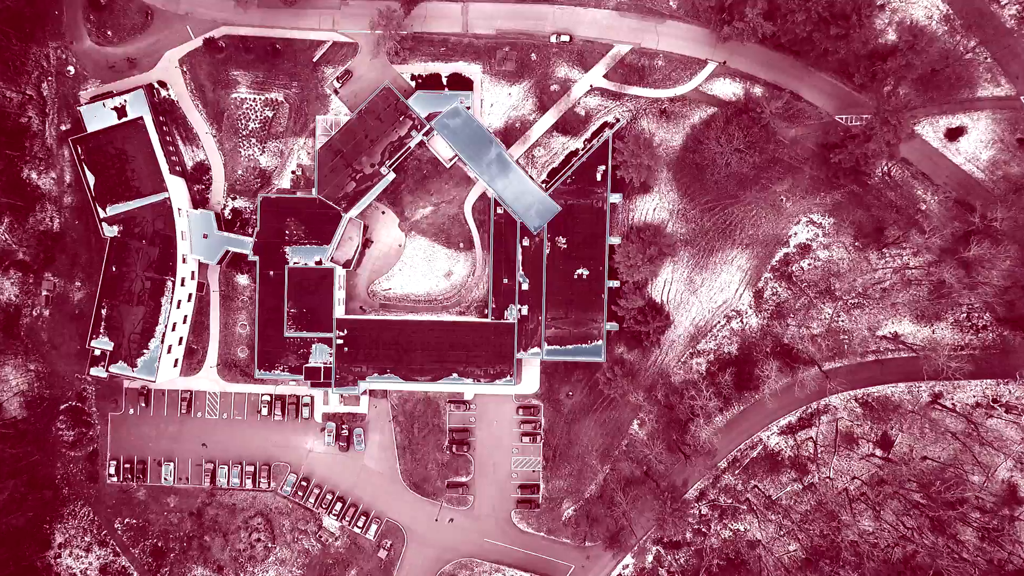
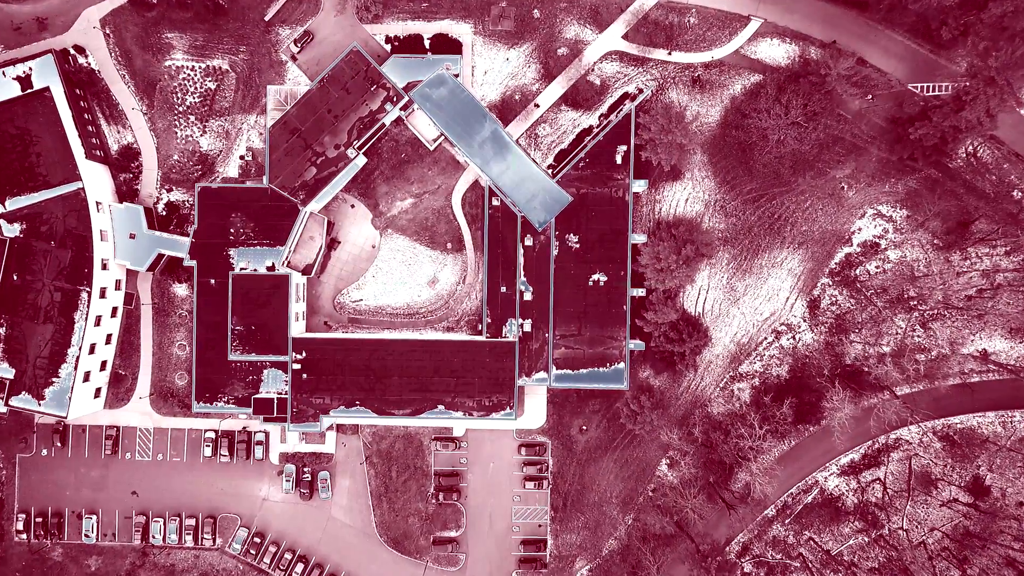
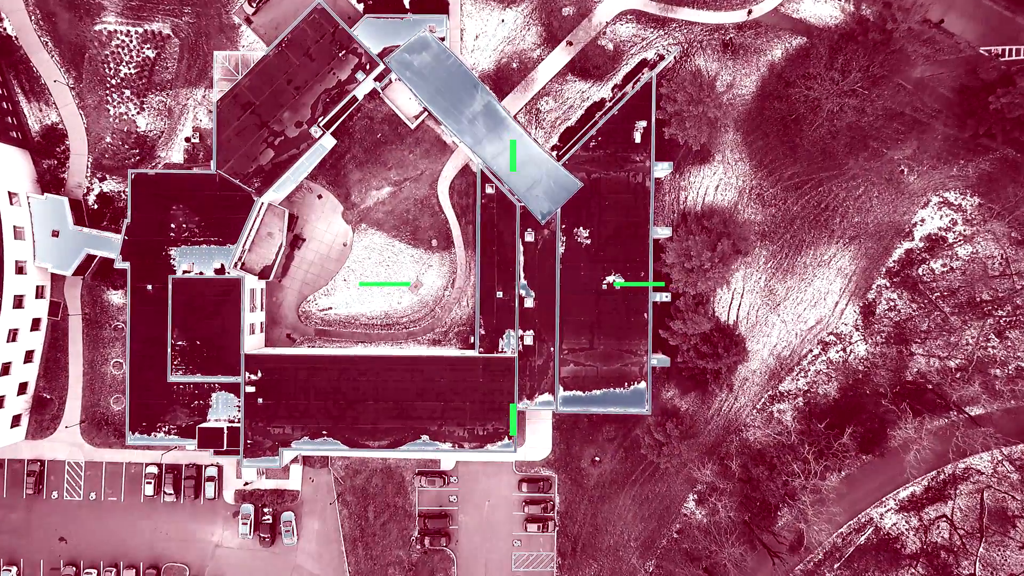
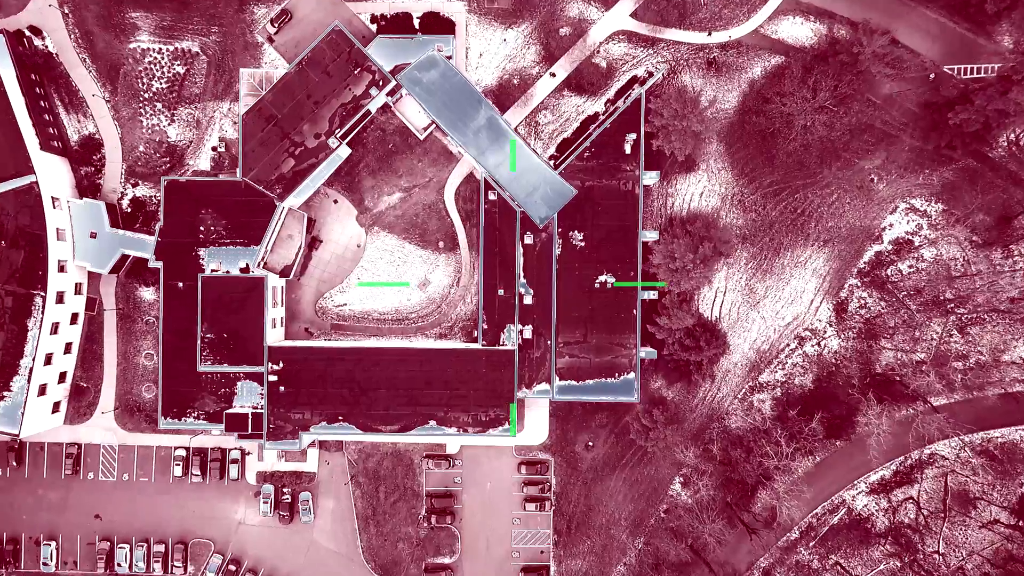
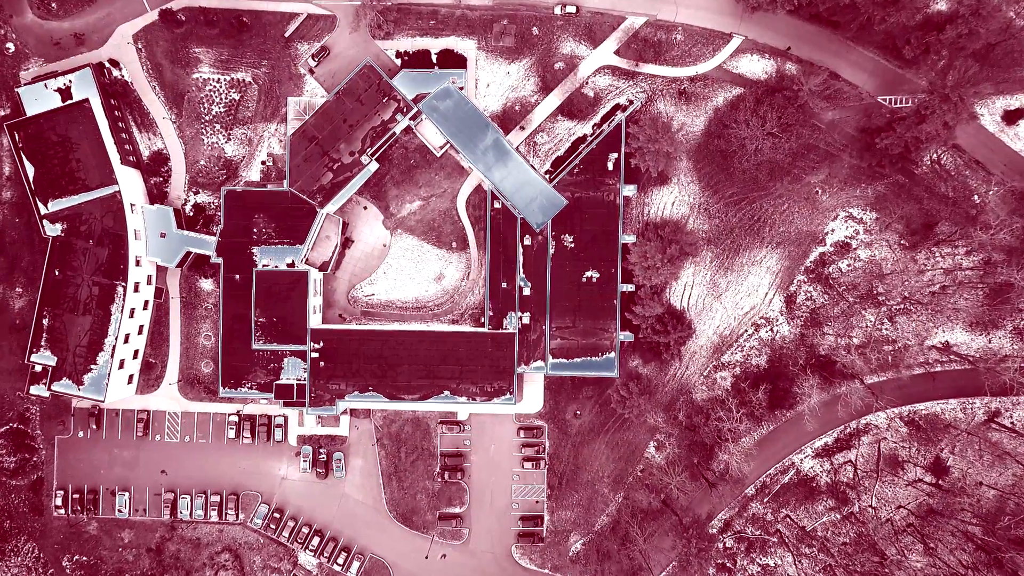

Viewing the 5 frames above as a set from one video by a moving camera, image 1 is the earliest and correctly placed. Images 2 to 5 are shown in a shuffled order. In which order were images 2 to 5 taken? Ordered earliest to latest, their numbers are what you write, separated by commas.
5, 2, 4, 3
